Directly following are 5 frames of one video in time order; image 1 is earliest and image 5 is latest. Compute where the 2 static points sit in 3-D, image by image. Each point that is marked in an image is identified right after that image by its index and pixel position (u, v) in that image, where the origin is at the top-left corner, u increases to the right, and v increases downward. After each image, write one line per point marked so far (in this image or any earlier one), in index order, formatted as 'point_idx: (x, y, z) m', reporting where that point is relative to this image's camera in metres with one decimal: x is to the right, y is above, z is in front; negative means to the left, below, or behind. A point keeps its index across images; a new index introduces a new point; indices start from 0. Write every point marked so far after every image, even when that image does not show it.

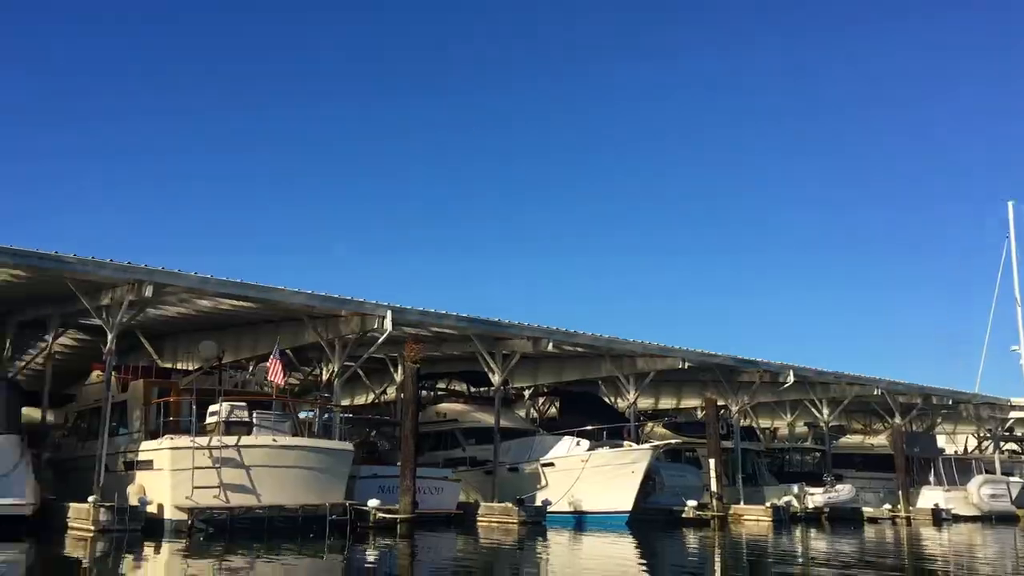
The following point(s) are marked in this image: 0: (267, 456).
0: (-3.7, -2.6, +12.4) m
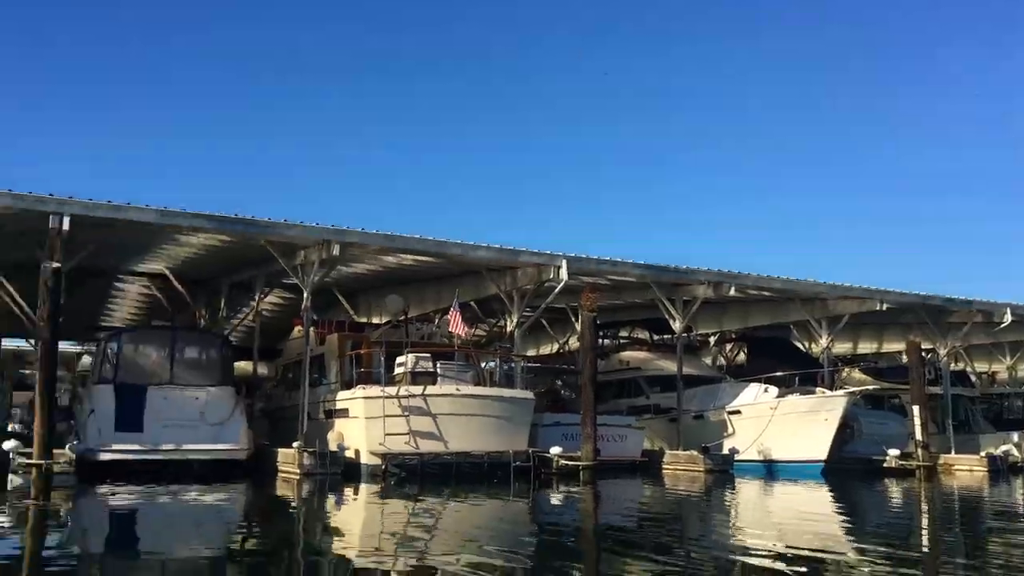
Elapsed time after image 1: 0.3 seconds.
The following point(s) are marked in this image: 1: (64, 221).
0: (-0.9, -1.8, +12.8) m
1: (-6.4, +1.0, +11.4) m
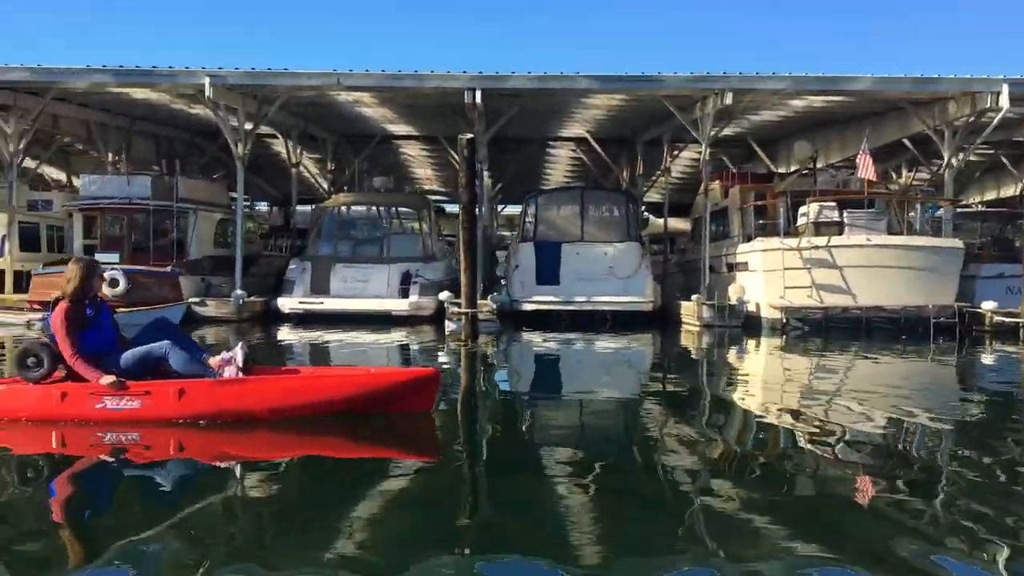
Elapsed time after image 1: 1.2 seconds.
0: (+5.1, +0.5, +11.8) m
1: (-0.6, +3.1, +12.8) m
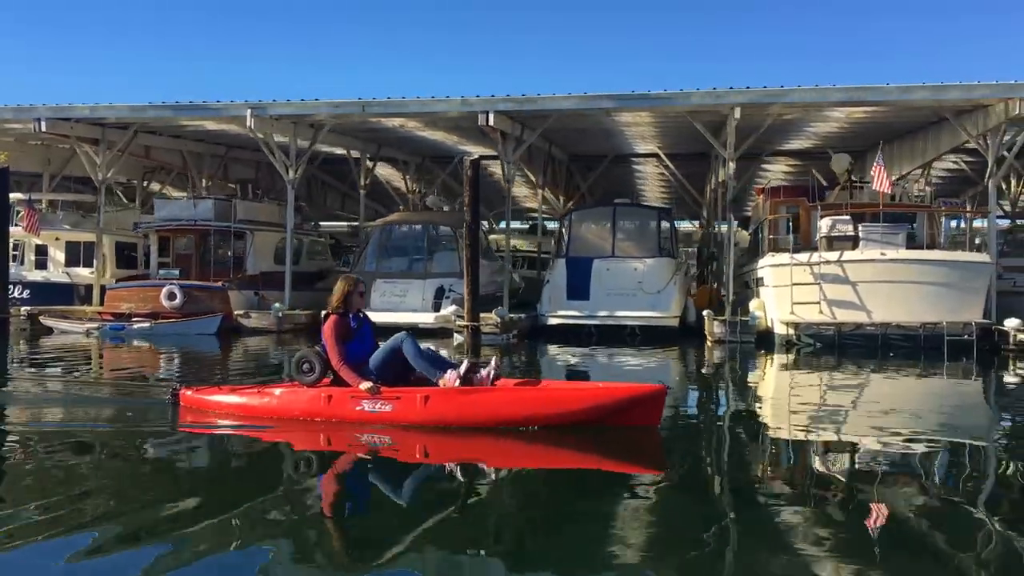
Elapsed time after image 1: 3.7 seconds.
0: (+5.2, +0.2, +11.4) m
1: (-0.3, +2.8, +13.4) m
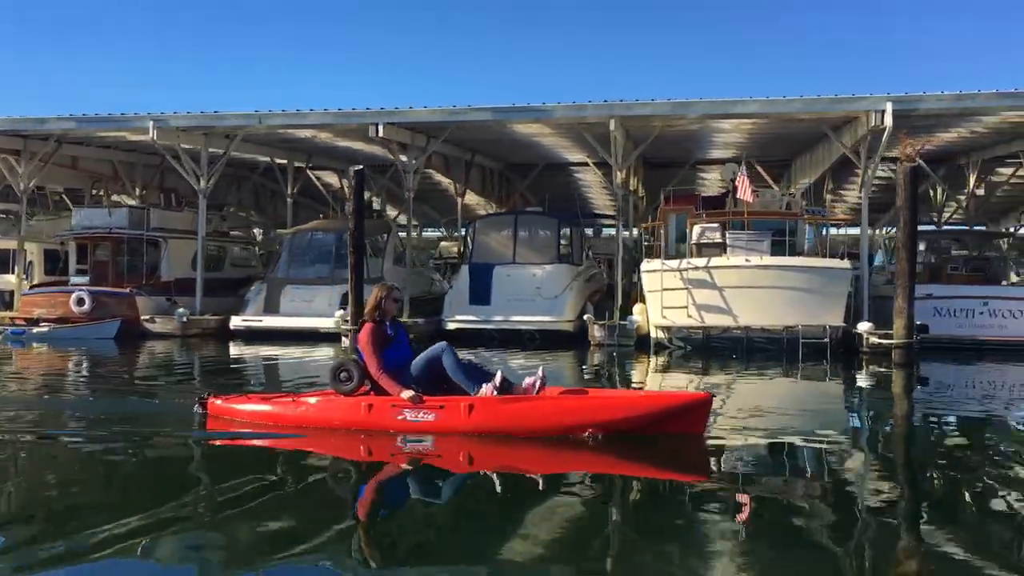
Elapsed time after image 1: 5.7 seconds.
0: (+3.4, +0.2, +11.9) m
1: (-2.1, +2.7, +14.0) m
